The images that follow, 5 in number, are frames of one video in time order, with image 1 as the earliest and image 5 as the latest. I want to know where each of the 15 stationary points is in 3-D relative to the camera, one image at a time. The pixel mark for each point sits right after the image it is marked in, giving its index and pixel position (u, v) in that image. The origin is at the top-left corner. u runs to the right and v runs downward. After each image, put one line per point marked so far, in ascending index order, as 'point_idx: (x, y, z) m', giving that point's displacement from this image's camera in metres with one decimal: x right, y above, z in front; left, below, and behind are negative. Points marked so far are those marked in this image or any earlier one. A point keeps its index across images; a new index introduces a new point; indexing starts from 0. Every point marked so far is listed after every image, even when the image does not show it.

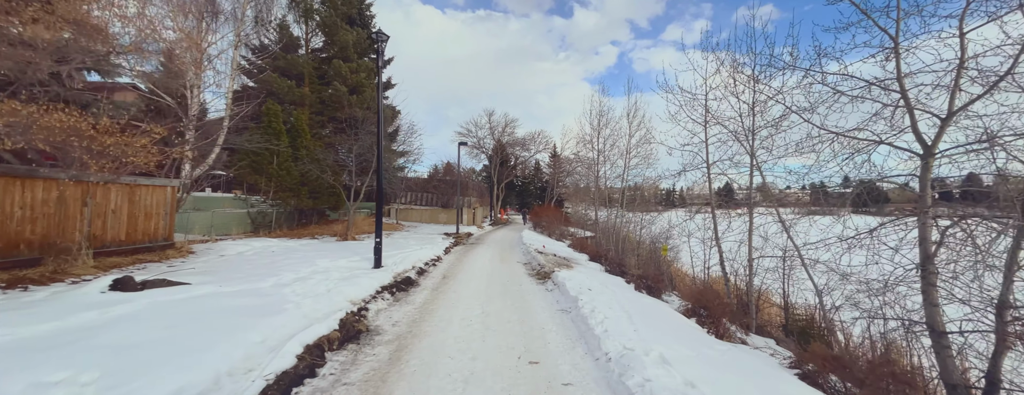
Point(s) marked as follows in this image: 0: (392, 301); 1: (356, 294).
0: (-2.2, -1.9, +6.5) m
1: (-2.7, -1.7, +6.2) m
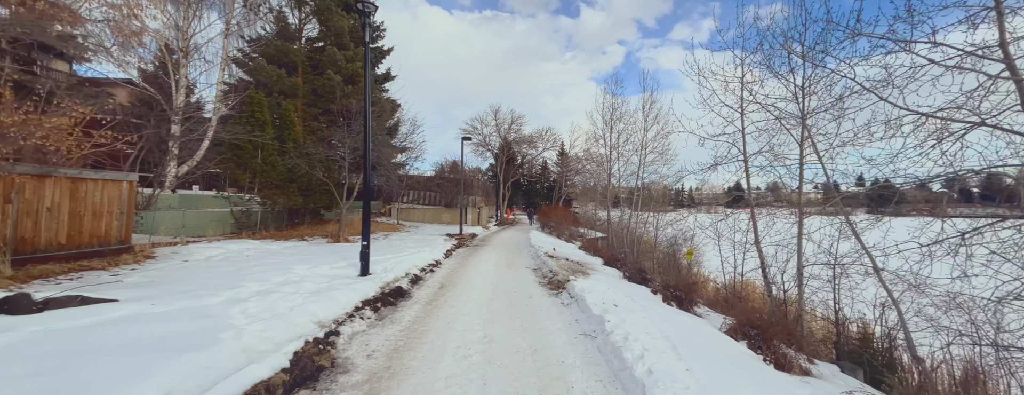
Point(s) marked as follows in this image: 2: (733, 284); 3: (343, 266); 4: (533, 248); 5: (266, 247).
0: (-2.0, -1.8, +5.2) m
1: (-2.5, -1.6, +5.0) m
2: (+7.0, -2.7, +11.3) m
3: (-3.7, -1.5, +8.0) m
4: (+0.8, -2.1, +14.5) m
5: (-6.7, -1.3, +9.8) m
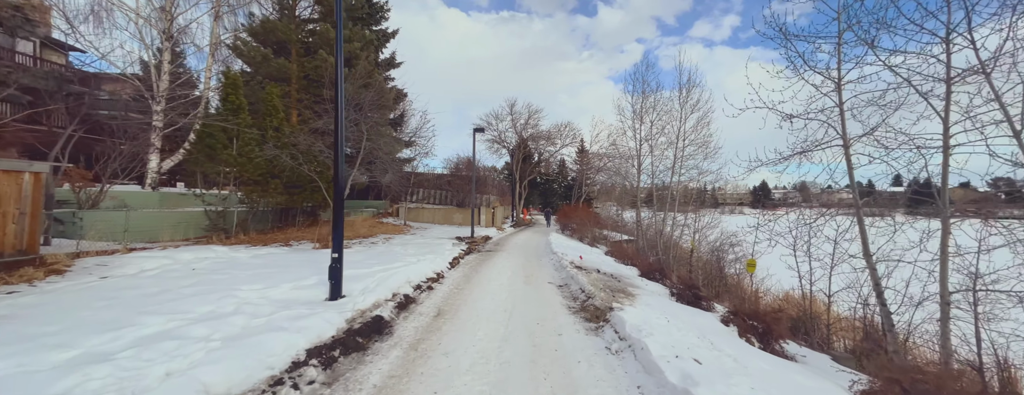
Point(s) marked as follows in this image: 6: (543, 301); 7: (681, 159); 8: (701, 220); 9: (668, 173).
0: (-1.8, -1.7, +3.3) m
1: (-2.3, -1.5, +3.0) m
2: (+7.5, -2.7, +8.9) m
3: (-3.4, -1.5, +6.1) m
4: (+1.5, -2.0, +12.4) m
5: (-6.3, -1.3, +8.0) m
6: (+0.6, -2.0, +6.8) m
7: (+8.1, +1.8, +17.2) m
8: (+9.1, -1.1, +17.3) m
9: (+7.9, +1.2, +18.2) m
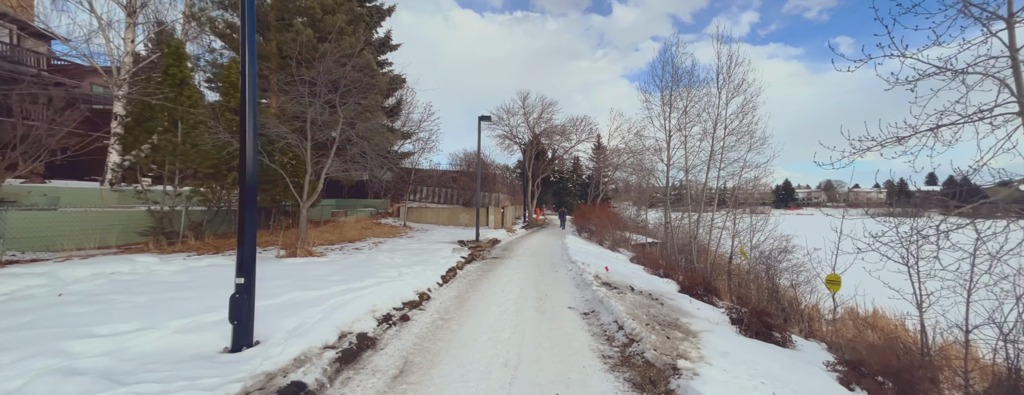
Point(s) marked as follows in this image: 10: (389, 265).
0: (-1.9, -1.7, +1.2) m
1: (-2.4, -1.5, +1.0) m
2: (+7.6, -2.6, +6.6) m
3: (-3.3, -1.4, +4.1) m
4: (+1.7, -1.9, +10.3) m
5: (-6.2, -1.2, +6.2) m
6: (+0.7, -1.9, +4.7) m
7: (+8.6, +1.9, +14.8) m
8: (+9.5, -1.0, +14.8) m
9: (+8.4, +1.3, +15.7) m
10: (-2.9, -1.6, +8.4) m
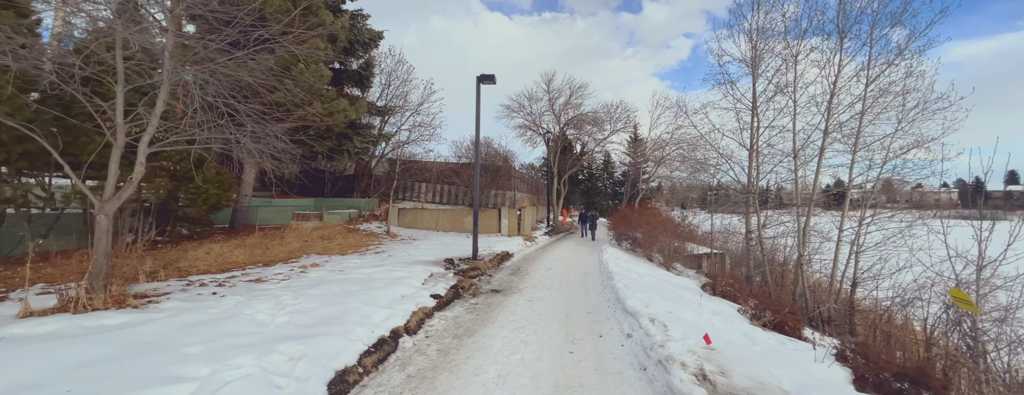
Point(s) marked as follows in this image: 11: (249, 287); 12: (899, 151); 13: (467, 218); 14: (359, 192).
0: (-2.5, -1.6, -3.3) m
1: (-3.0, -1.4, -3.4) m
2: (+7.4, -2.6, +1.4) m
3: (-3.7, -1.3, -0.3) m
4: (+1.8, -1.9, +5.5) m
5: (-6.4, -1.1, +2.0) m
6: (+0.3, -1.8, 0.0) m
7: (+9.0, +1.9, +9.5) m
8: (+9.9, -0.9, +9.5) m
9: (+8.8, +1.3, +10.5) m
10: (-2.9, -1.5, +3.9) m
11: (-4.2, -1.4, +5.9) m
12: (+9.5, +1.2, +8.9) m
13: (-2.0, -0.9, +15.3) m
14: (-7.2, +0.3, +16.9) m
